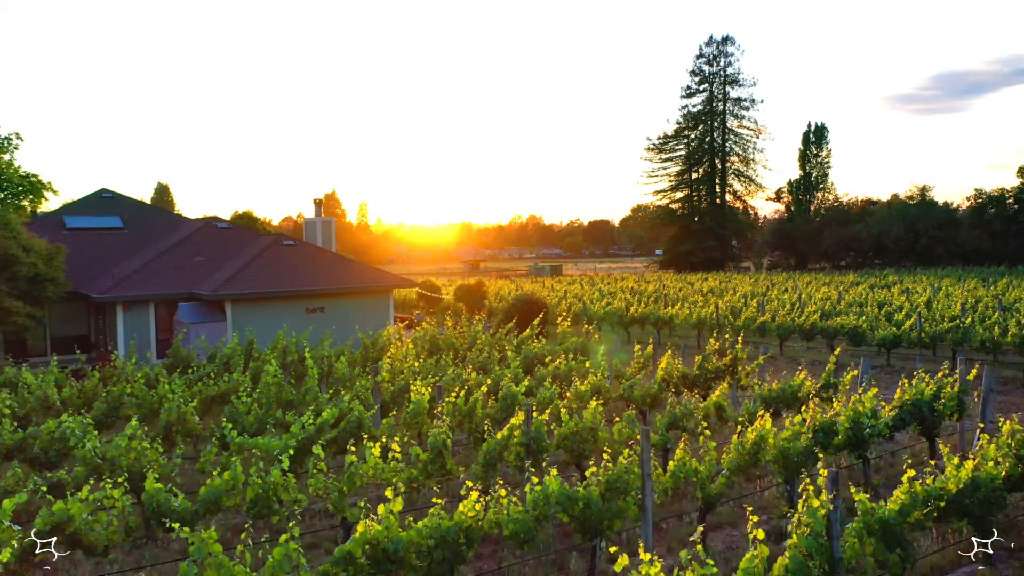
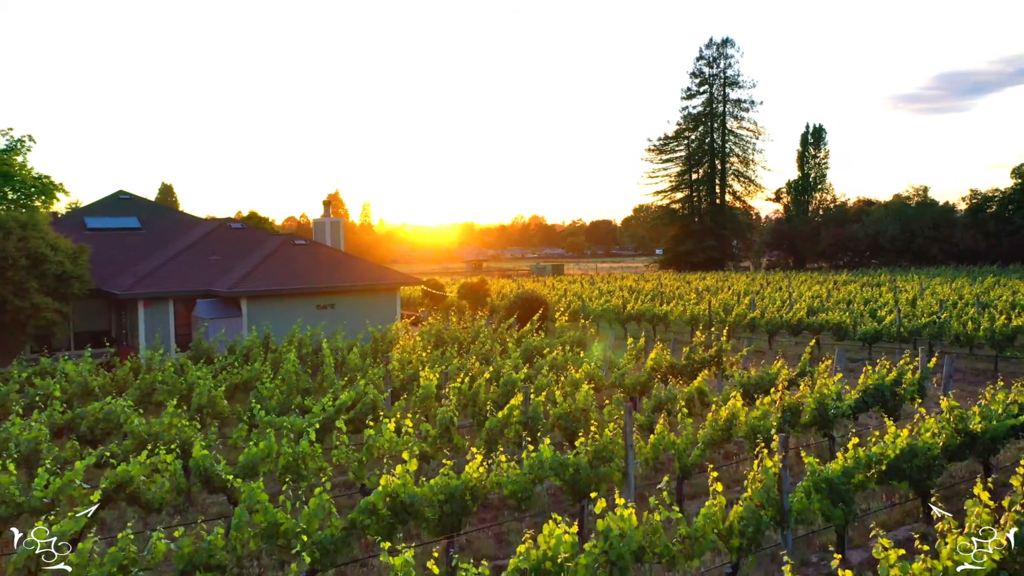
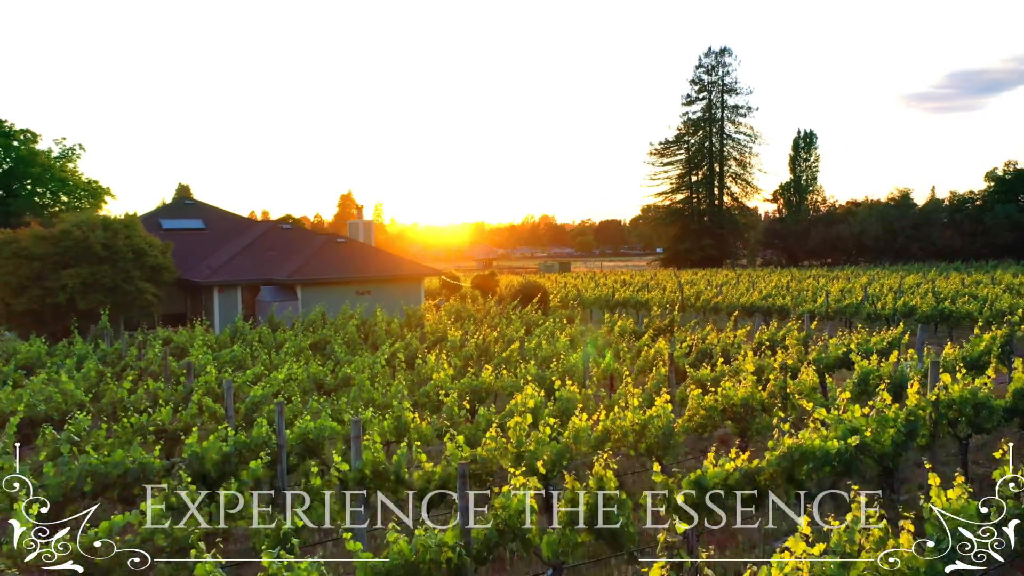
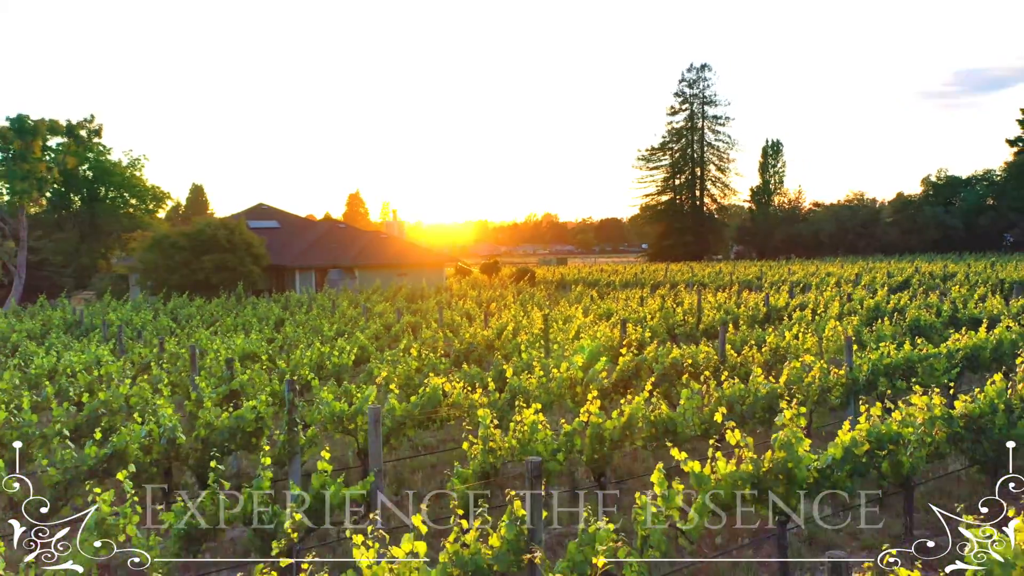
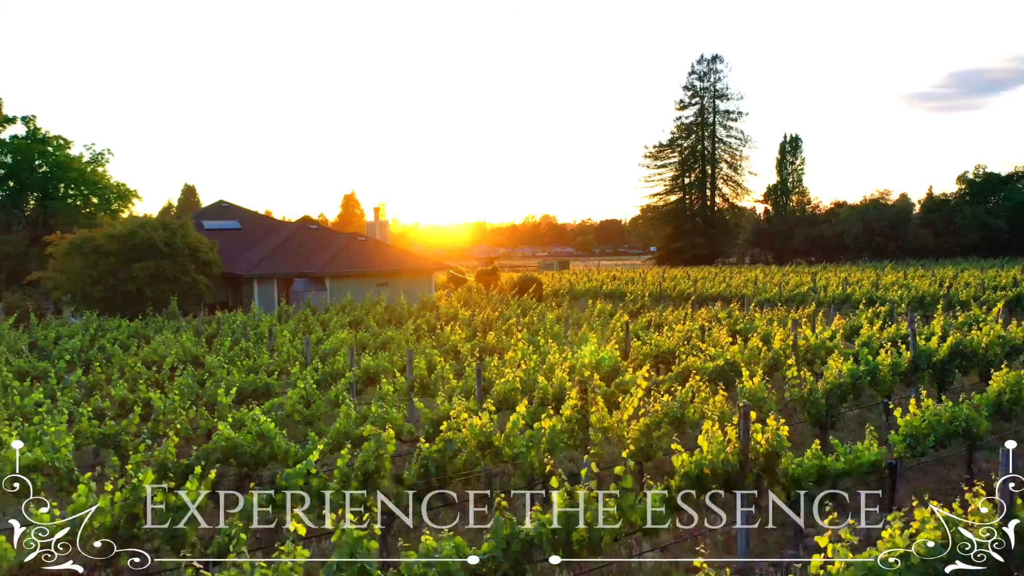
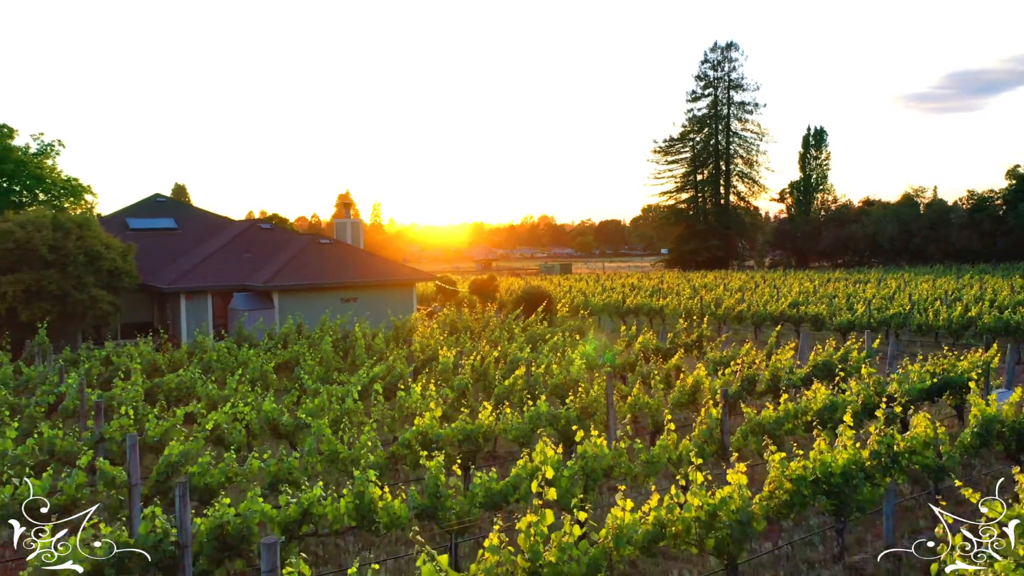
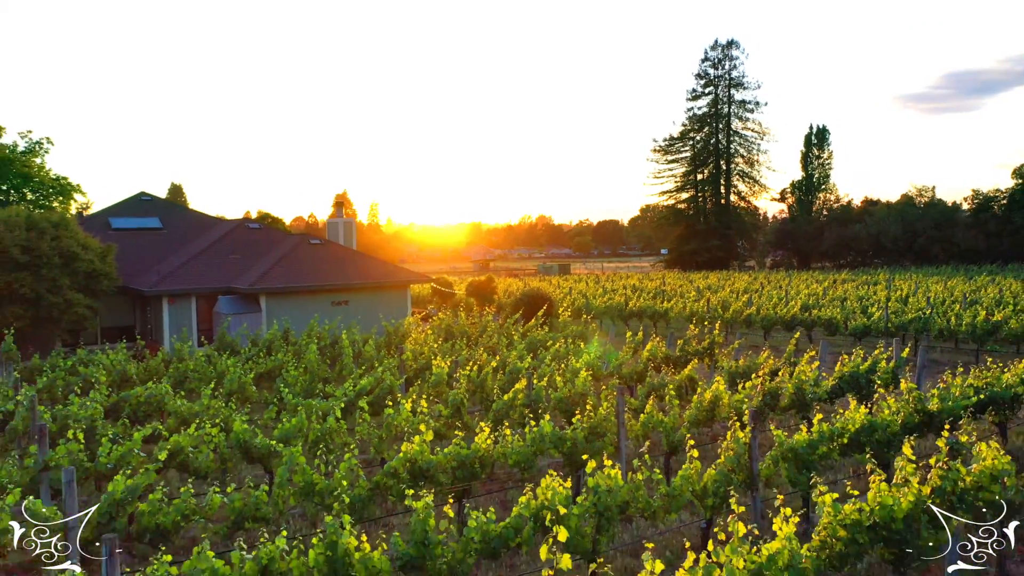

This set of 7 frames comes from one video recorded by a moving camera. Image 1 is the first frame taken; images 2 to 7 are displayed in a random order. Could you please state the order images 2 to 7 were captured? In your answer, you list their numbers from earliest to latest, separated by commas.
2, 7, 6, 3, 5, 4
